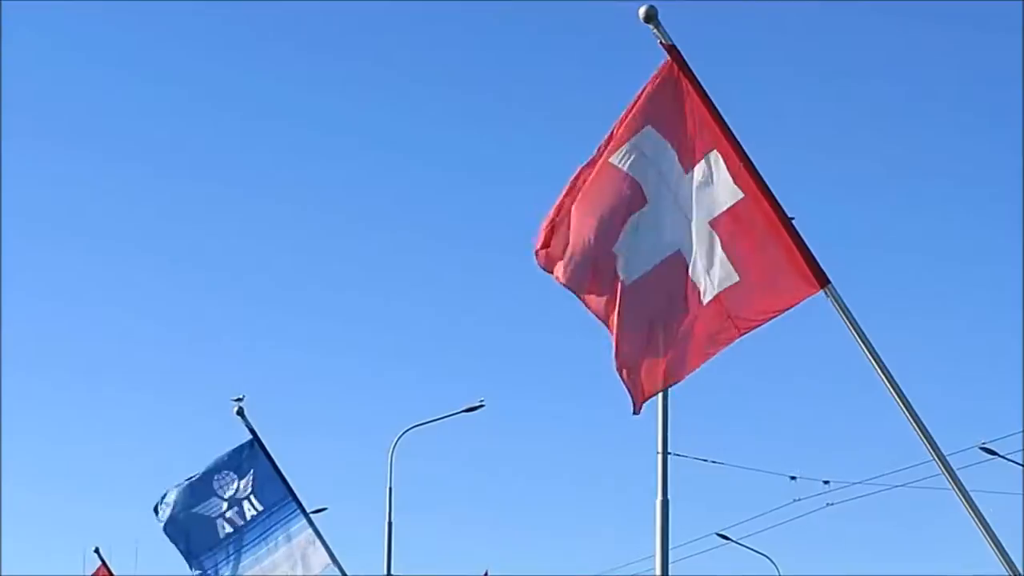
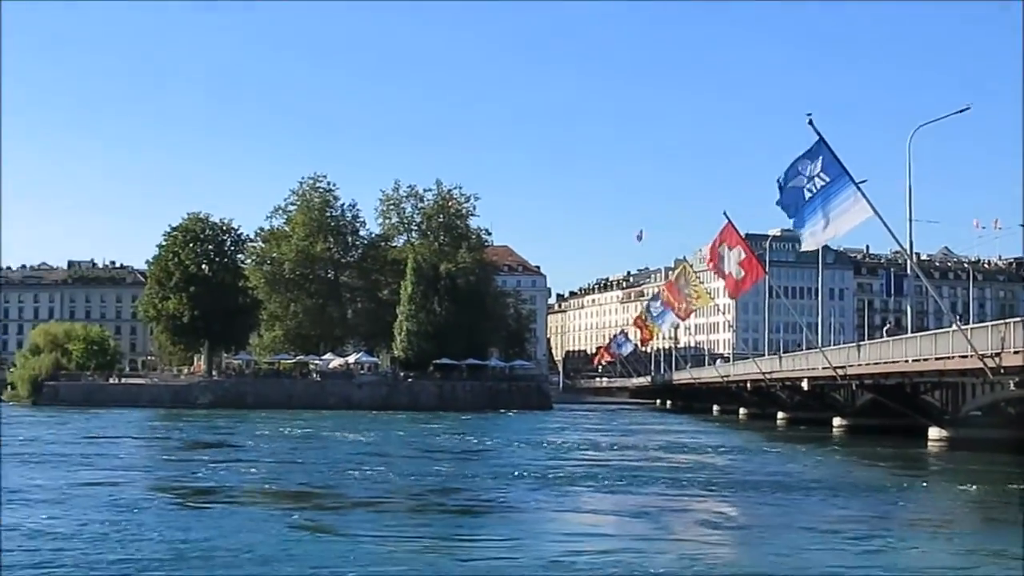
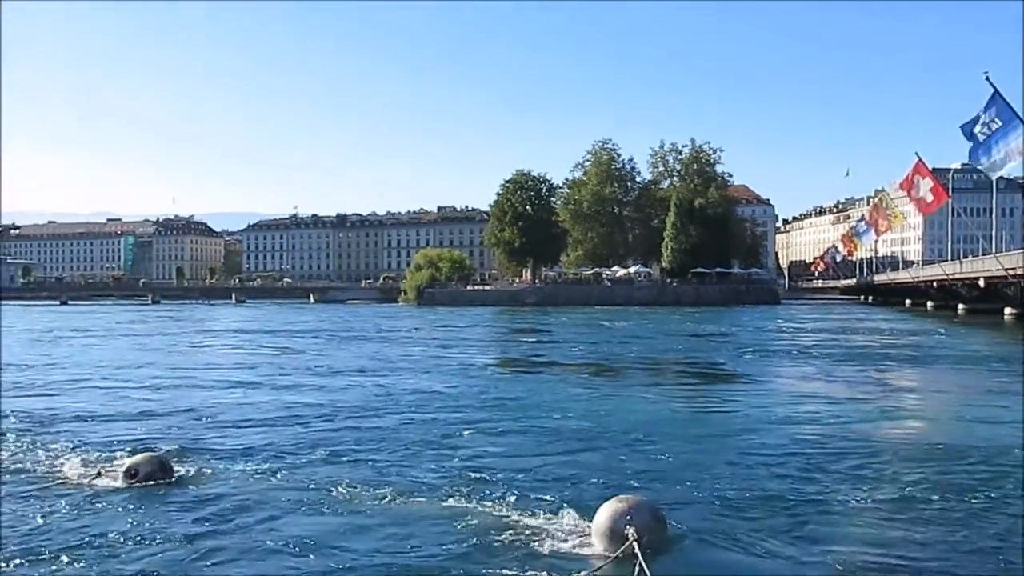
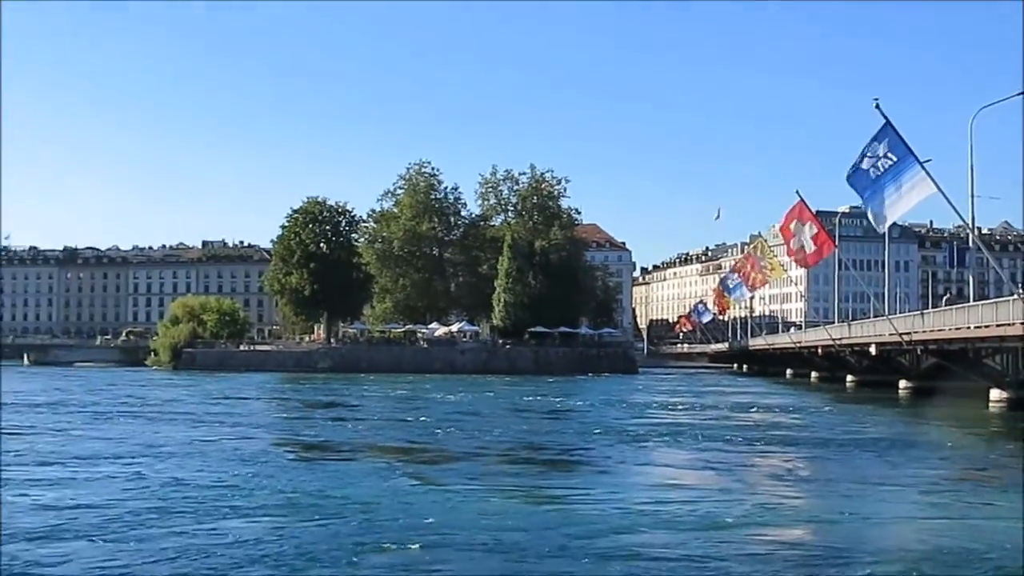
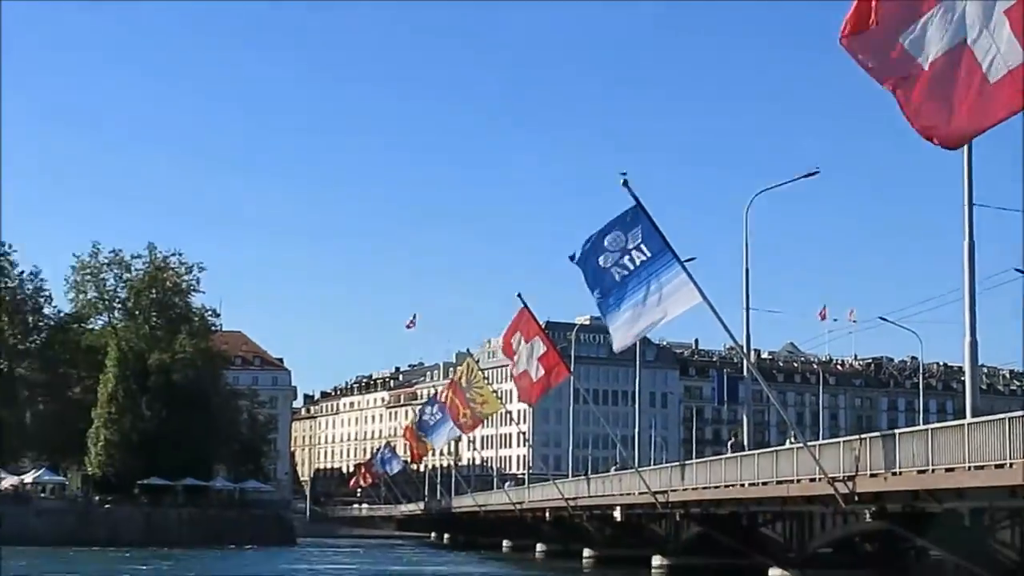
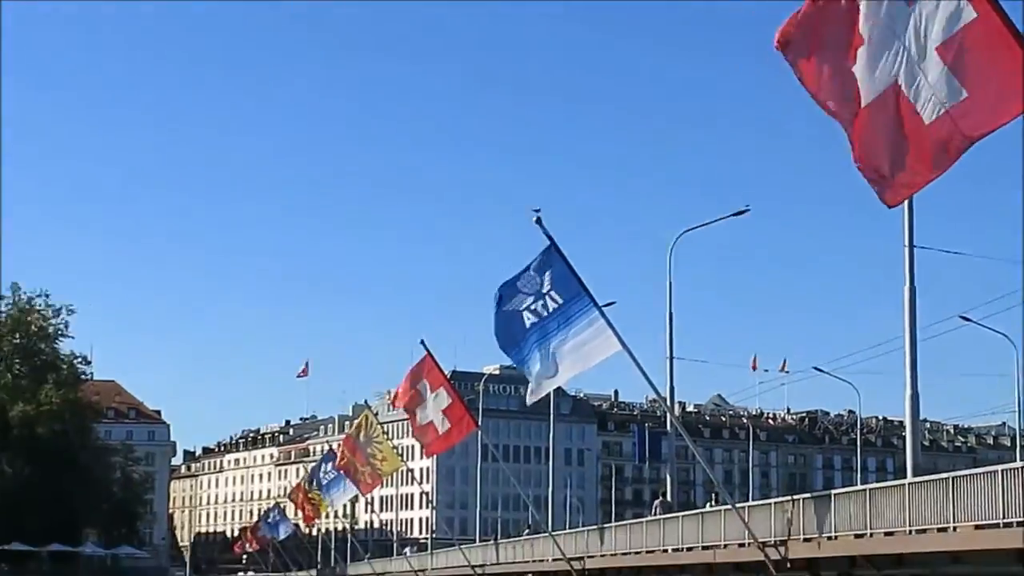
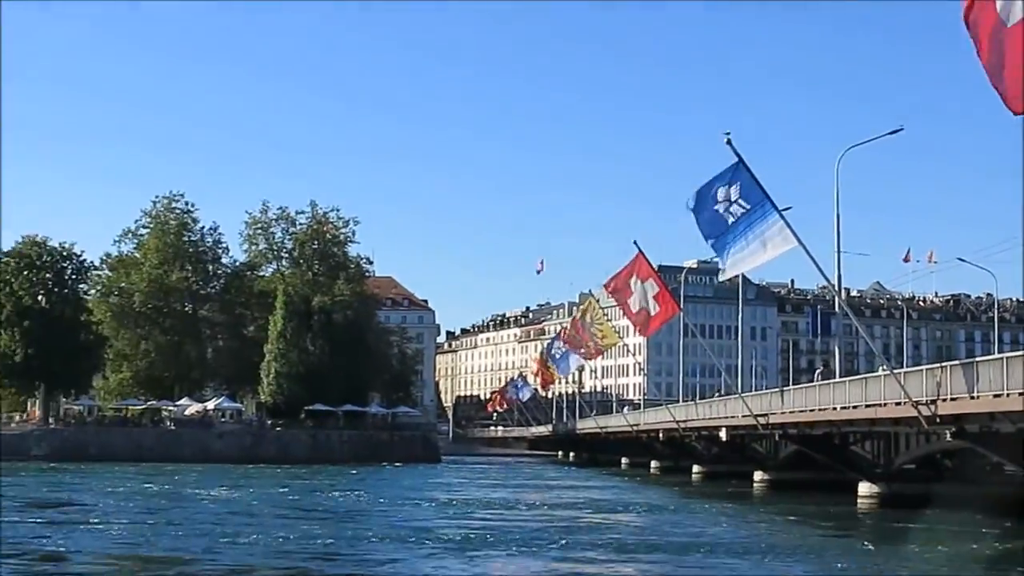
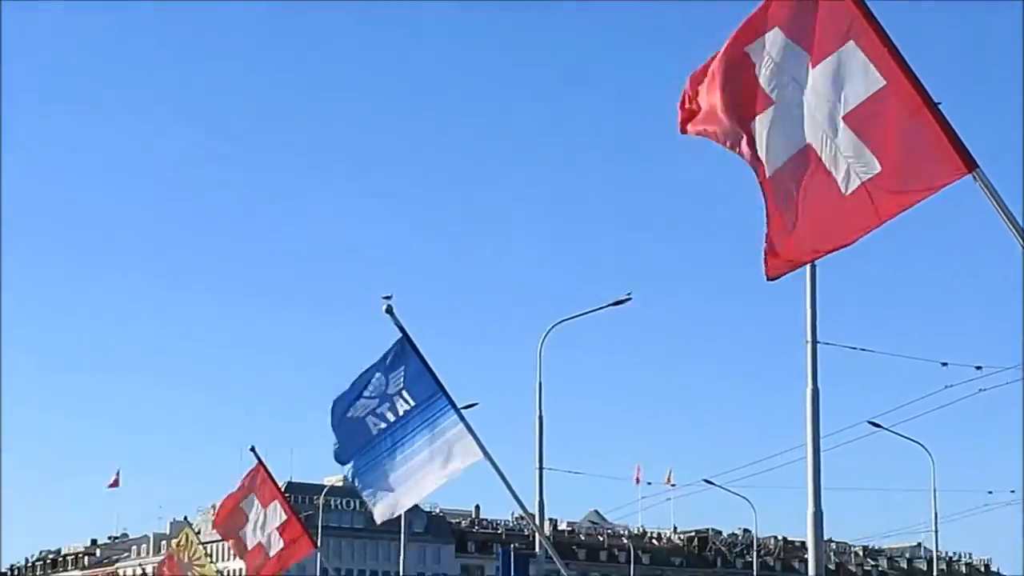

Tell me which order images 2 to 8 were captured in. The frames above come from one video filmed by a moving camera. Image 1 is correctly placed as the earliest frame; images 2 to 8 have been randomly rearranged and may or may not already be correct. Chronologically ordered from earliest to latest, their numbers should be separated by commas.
8, 6, 5, 7, 2, 4, 3
